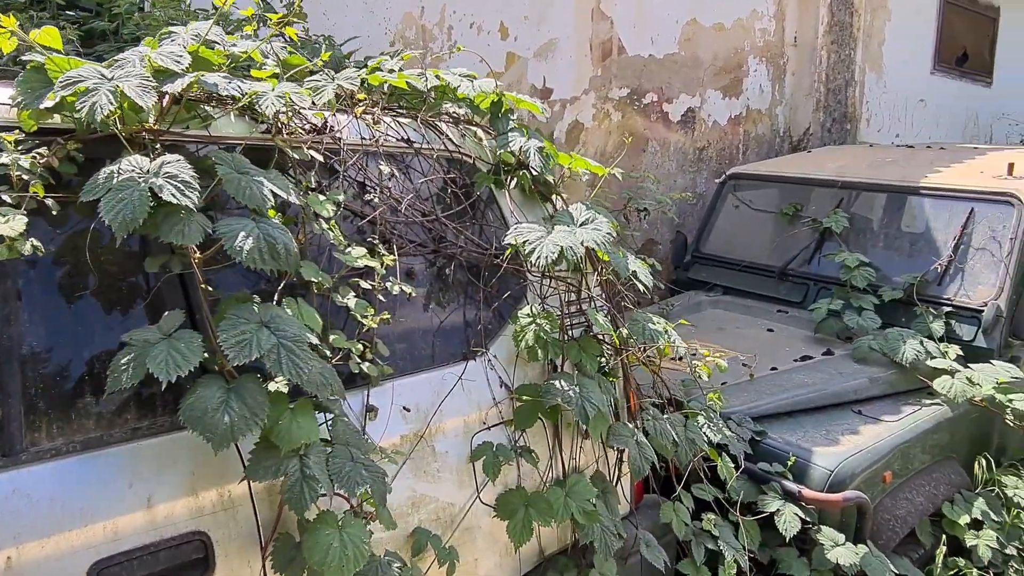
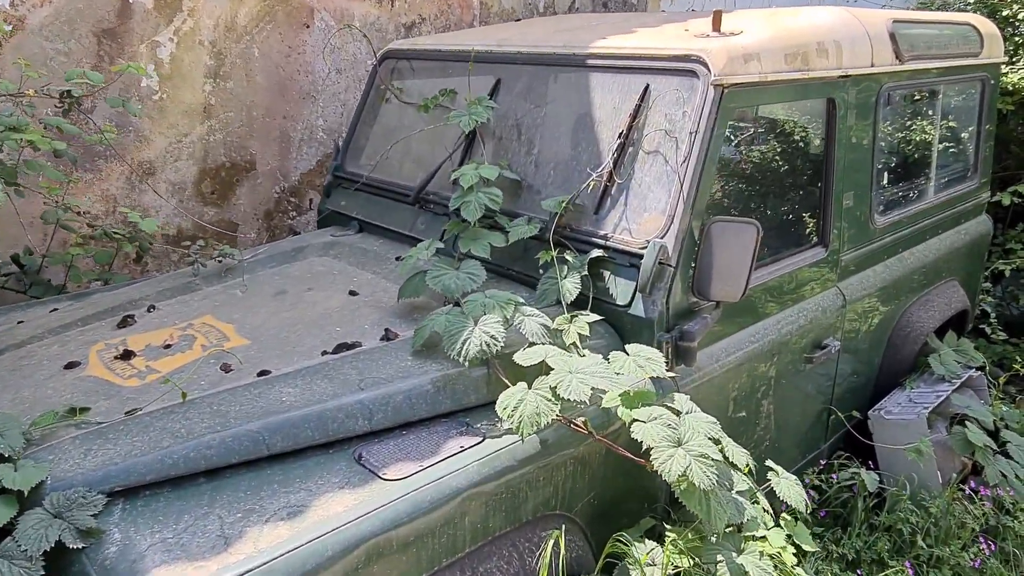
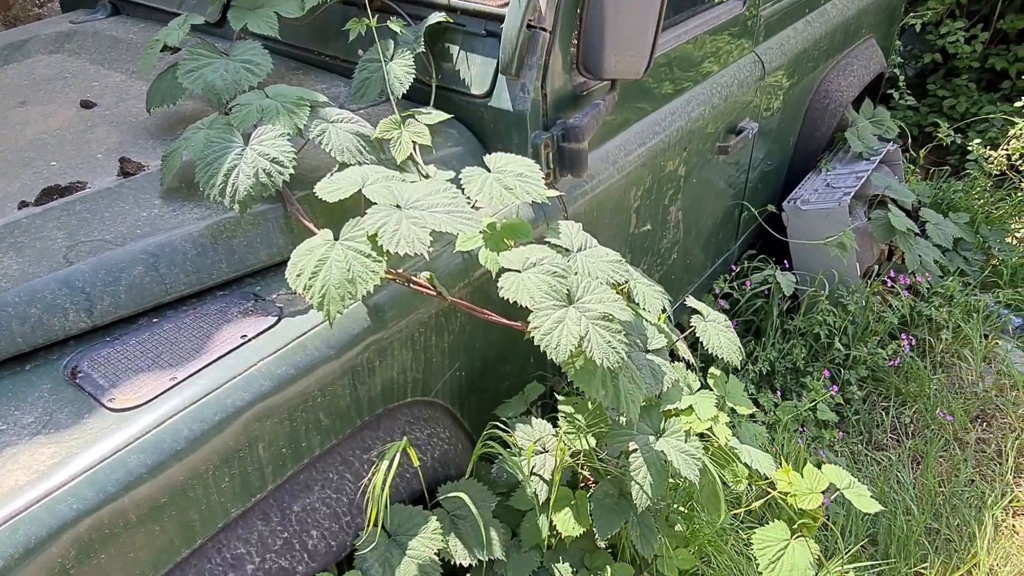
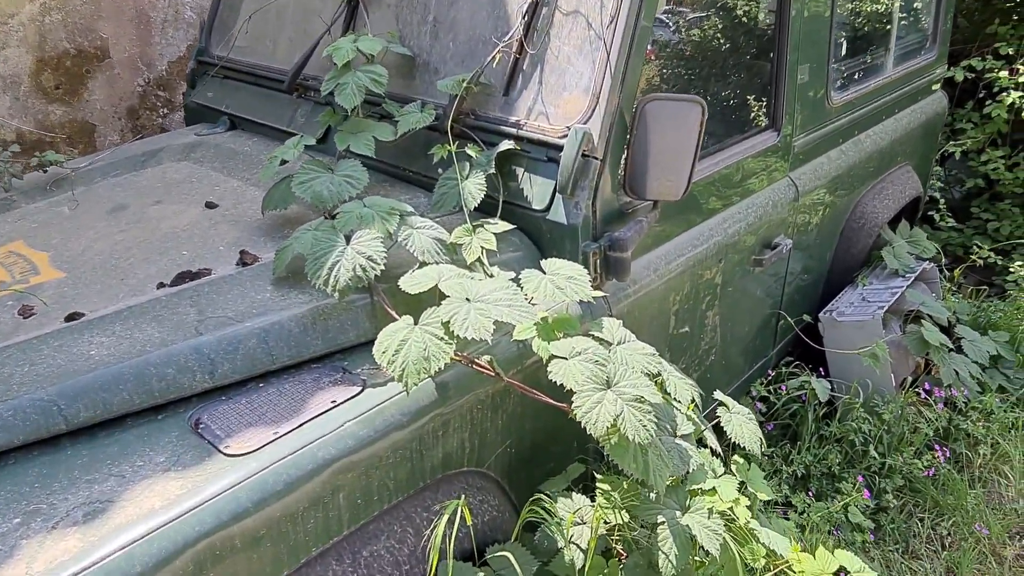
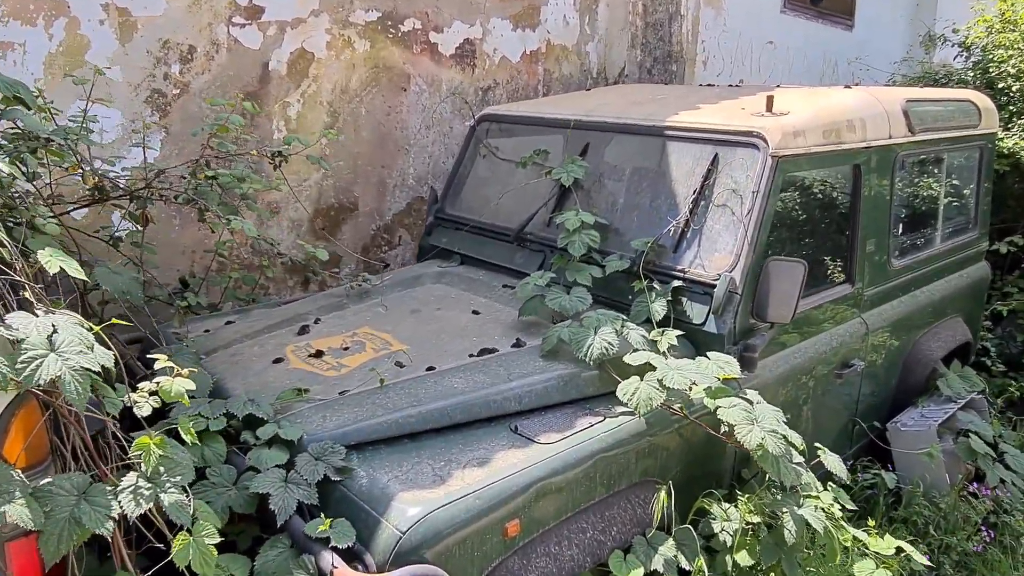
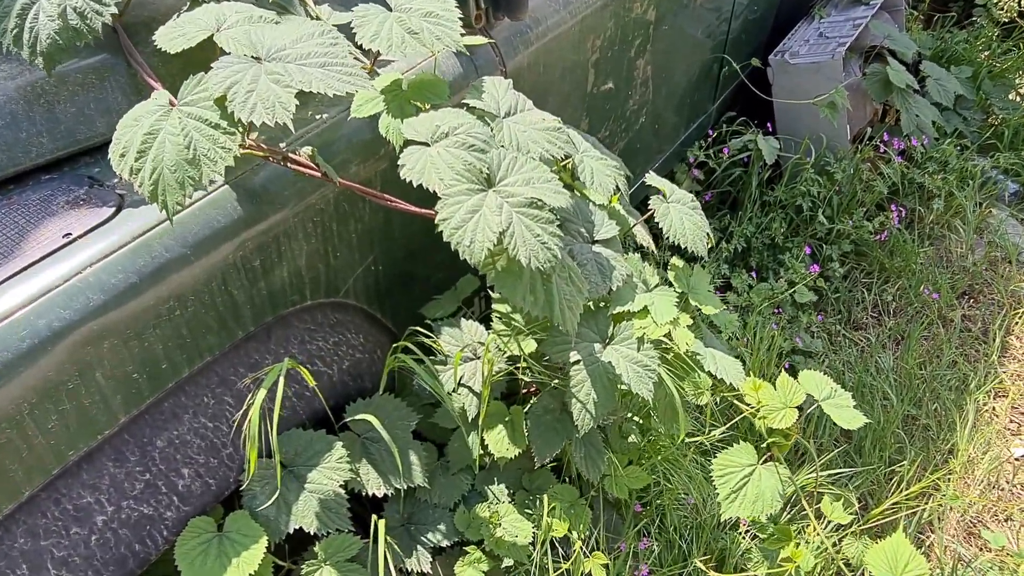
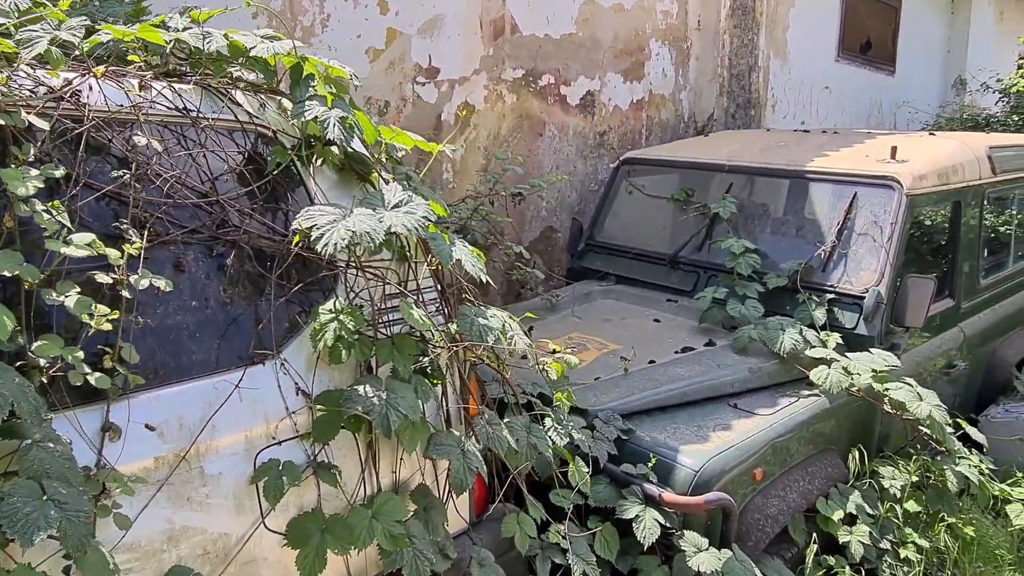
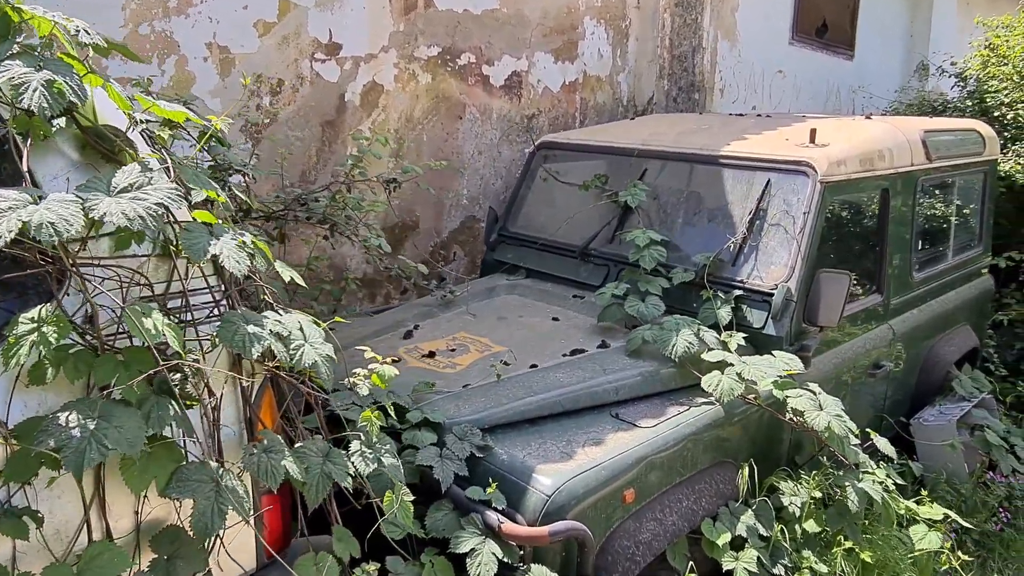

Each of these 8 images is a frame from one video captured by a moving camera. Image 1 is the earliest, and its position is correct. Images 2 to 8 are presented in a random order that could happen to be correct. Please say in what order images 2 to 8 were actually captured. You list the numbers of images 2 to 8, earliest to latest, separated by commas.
7, 8, 5, 2, 4, 3, 6
